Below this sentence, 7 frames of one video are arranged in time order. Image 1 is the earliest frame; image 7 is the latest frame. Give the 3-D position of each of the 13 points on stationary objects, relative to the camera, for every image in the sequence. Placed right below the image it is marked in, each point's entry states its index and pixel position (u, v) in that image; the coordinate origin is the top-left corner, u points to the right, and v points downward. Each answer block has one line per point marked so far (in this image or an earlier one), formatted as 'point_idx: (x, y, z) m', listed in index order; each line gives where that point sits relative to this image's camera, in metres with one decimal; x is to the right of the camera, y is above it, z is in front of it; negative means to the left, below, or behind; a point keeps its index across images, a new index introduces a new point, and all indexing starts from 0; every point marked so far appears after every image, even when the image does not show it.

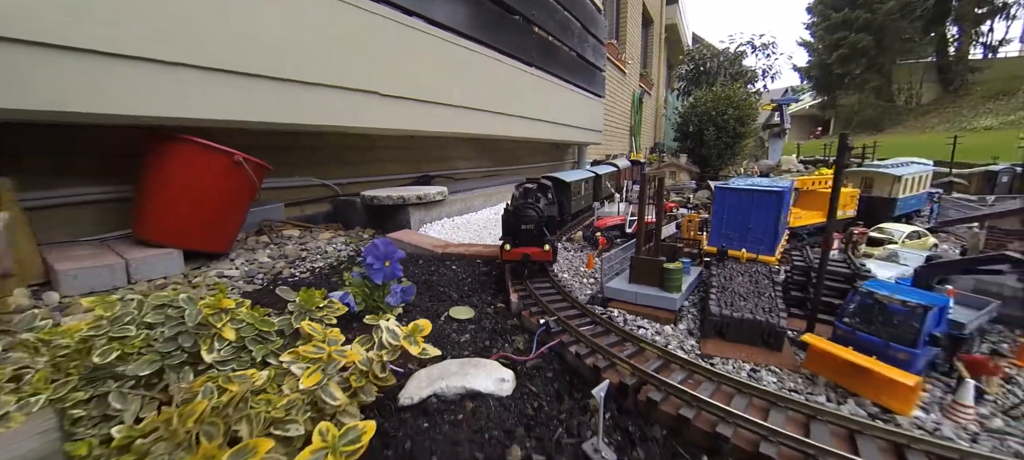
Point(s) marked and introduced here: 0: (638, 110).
0: (+5.5, +5.2, +15.4) m
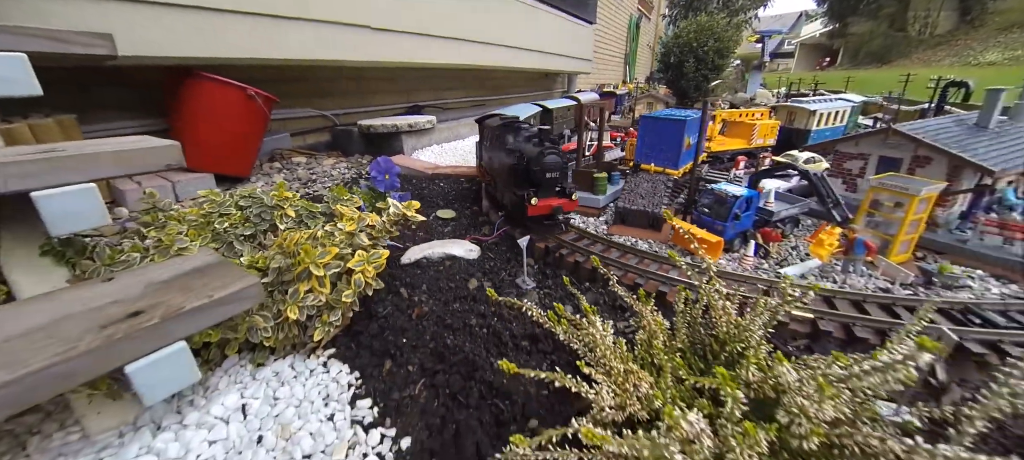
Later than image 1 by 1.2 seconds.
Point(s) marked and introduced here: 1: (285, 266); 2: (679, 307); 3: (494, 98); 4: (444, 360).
0: (+5.1, +8.1, +15.0) m
1: (-1.1, -0.2, +1.8) m
2: (+0.6, -0.3, +1.5) m
3: (-0.5, +3.2, +8.5) m
4: (-0.3, -0.6, +1.7) m
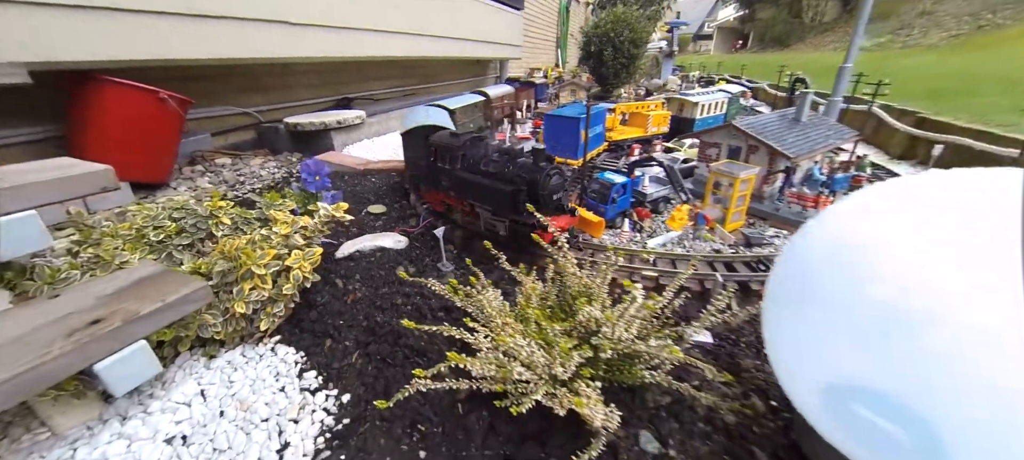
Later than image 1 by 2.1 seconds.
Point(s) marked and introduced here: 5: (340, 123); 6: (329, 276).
0: (+2.2, +9.0, +15.5) m
1: (-1.6, -0.2, +2.1) m
2: (+0.1, -0.2, +2.0) m
3: (-2.1, +3.4, +8.6) m
4: (-0.8, -0.6, +2.1) m
5: (-2.5, +1.6, +5.3) m
6: (-1.3, -0.3, +2.5) m
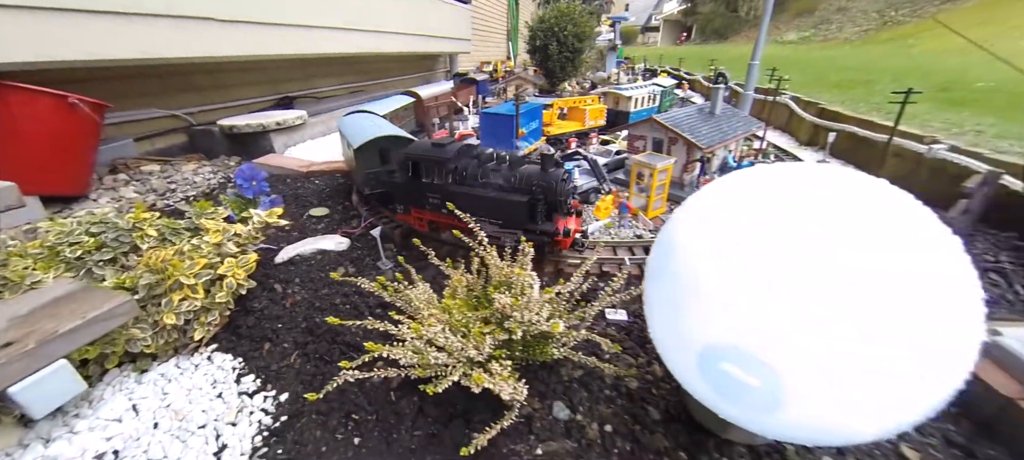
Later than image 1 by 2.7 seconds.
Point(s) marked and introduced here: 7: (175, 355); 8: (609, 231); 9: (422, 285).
0: (+0.1, +9.4, +15.6) m
1: (-2.0, -0.3, +2.0) m
2: (-0.3, -0.2, +2.1) m
3: (-3.3, +3.5, +8.4) m
4: (-1.2, -0.6, +2.1) m
5: (-3.3, +1.5, +5.1) m
6: (-1.7, -0.4, +2.5) m
7: (-2.0, -0.7, +2.1) m
8: (+0.8, 0.0, +3.0) m
9: (-0.5, -0.3, +1.9) m
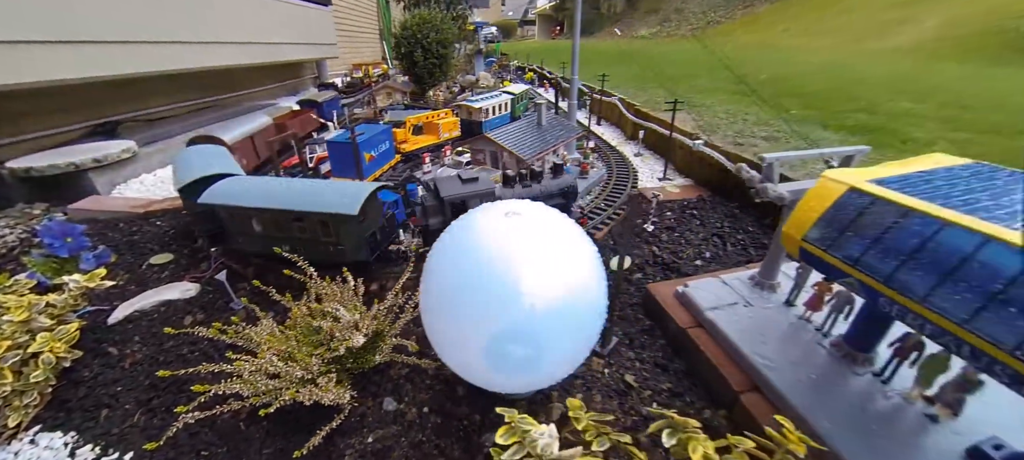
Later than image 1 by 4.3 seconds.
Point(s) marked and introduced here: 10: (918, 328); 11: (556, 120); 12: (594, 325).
0: (-5.4, +9.2, +15.2) m
1: (-3.0, -0.8, +1.9) m
2: (-1.3, -0.4, +2.4) m
3: (-6.2, +2.8, +7.6) m
4: (-2.2, -1.0, +2.2) m
5: (-5.2, +0.9, +4.5) m
6: (-2.8, -0.8, +2.4) m
7: (-2.9, -1.2, +2.0) m
8: (-0.5, -0.1, +3.5) m
9: (-1.5, -0.6, +2.1) m
10: (+1.5, -0.4, +1.3) m
11: (+0.5, +1.4, +4.7) m
12: (+0.4, -0.5, +1.8) m
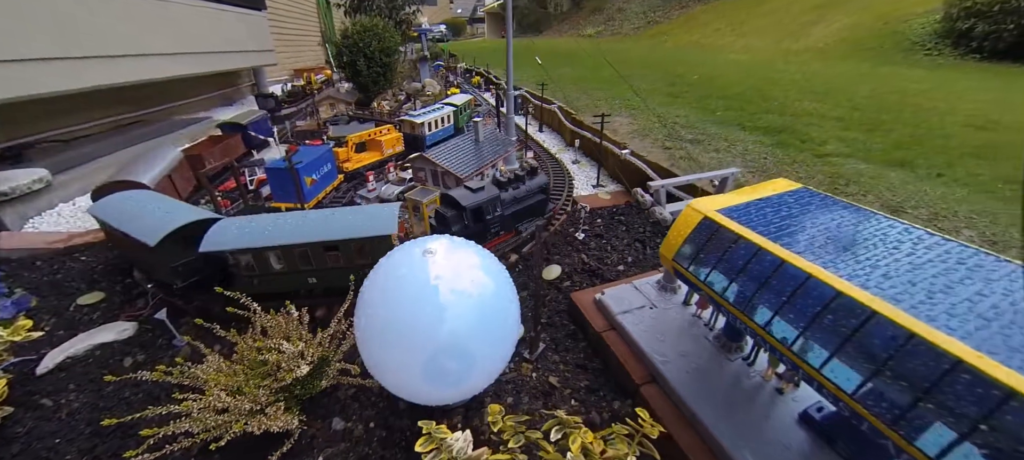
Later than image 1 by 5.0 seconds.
0: (-7.7, +8.8, +14.7) m
1: (-3.4, -1.1, +1.8) m
2: (-1.8, -0.7, +2.5) m
3: (-7.4, +2.3, +7.2) m
4: (-2.5, -1.3, +2.2) m
5: (-5.9, +0.4, +4.2) m
6: (-3.2, -1.1, +2.4) m
7: (-3.2, -1.5, +1.9) m
8: (-1.1, -0.3, +3.7) m
9: (-1.9, -0.8, +2.2) m
10: (+1.1, -0.5, +1.7) m
11: (-0.3, +1.3, +4.9) m
12: (0.0, -0.6, +2.1) m
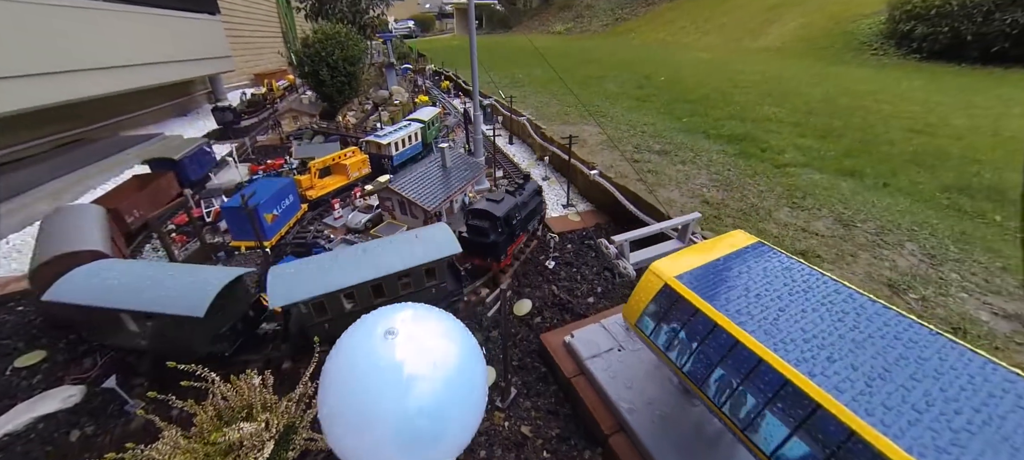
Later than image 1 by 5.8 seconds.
0: (-9.0, +8.4, +14.0) m
1: (-3.5, -1.6, +1.6) m
2: (-2.0, -1.1, +2.4) m
3: (-7.9, +1.8, +6.7) m
4: (-2.7, -1.7, +2.1) m
5: (-6.3, -0.1, +3.8) m
6: (-3.4, -1.6, +2.2) m
7: (-3.4, -2.0, +1.7) m
8: (-1.4, -0.7, +3.6) m
9: (-2.1, -1.3, +2.1) m
10: (+1.0, -0.8, +1.8) m
11: (-0.7, +1.0, +4.9) m
12: (-0.2, -1.0, +2.1) m
